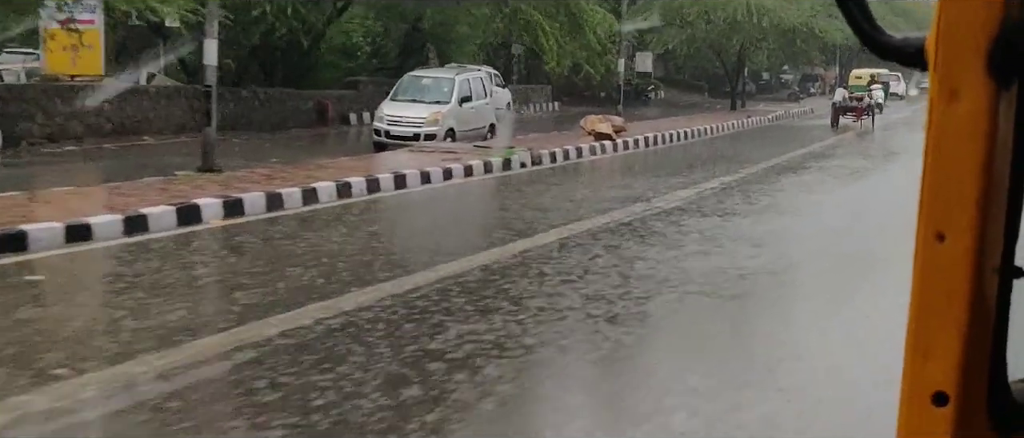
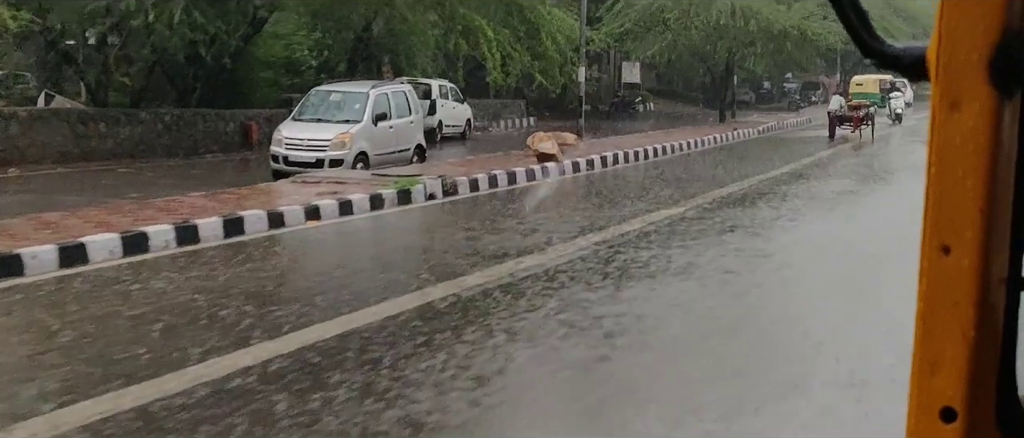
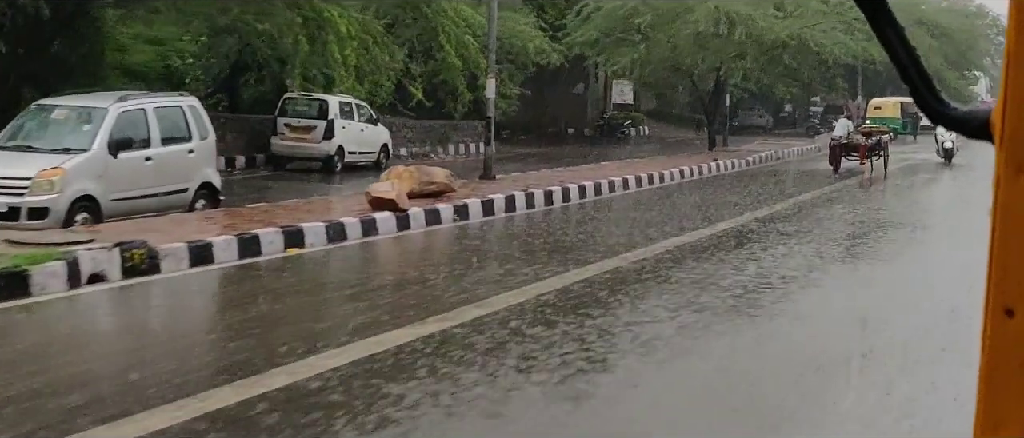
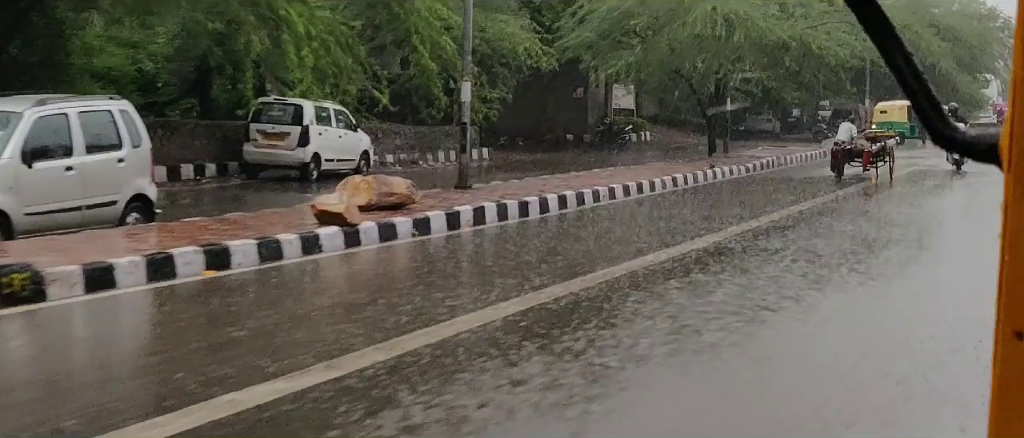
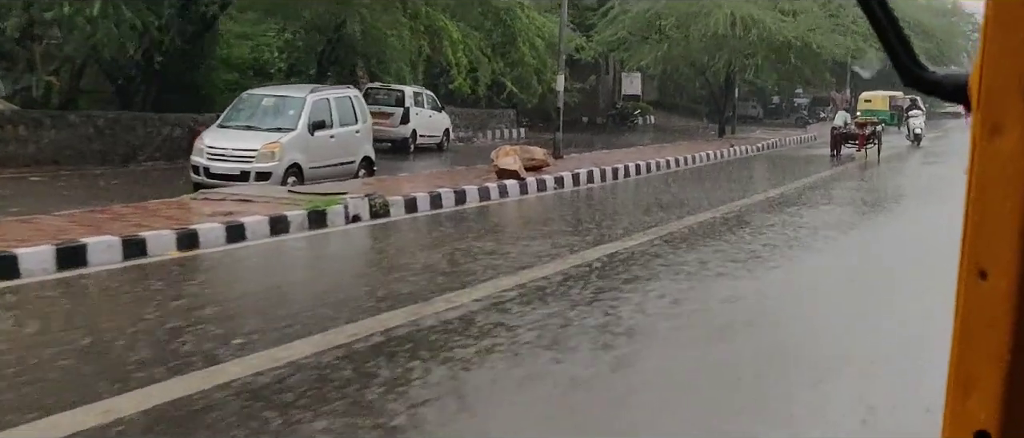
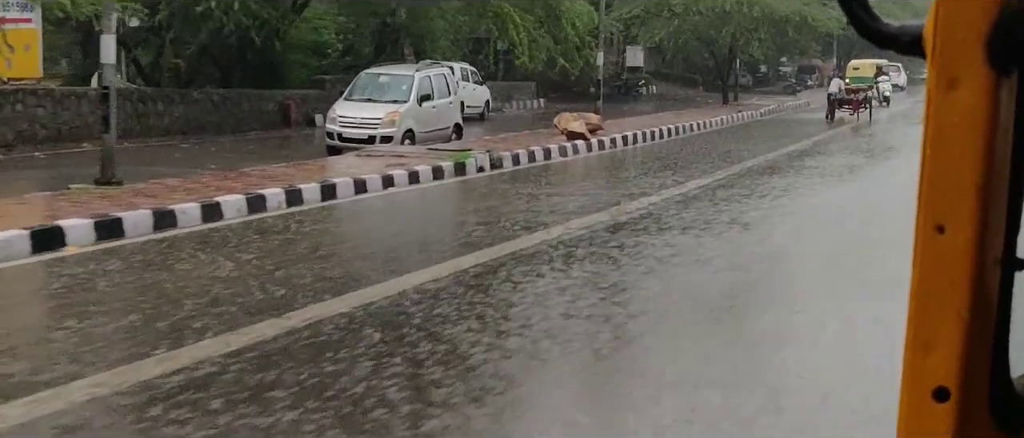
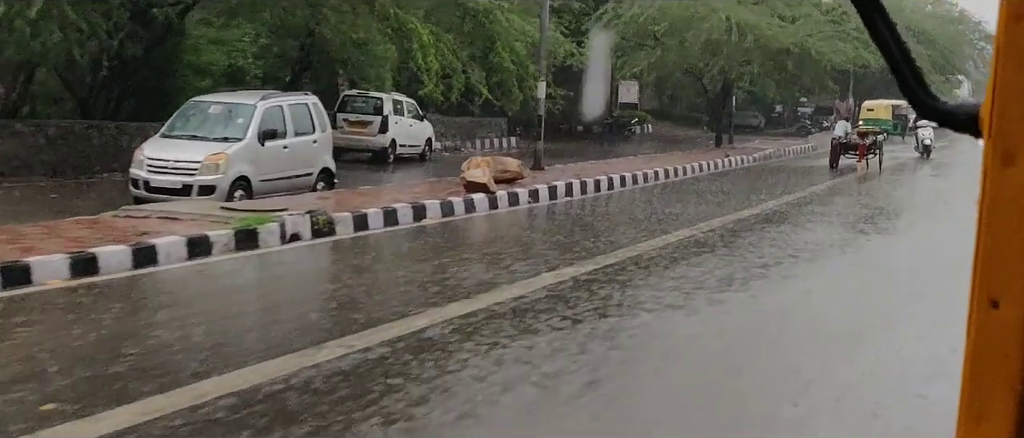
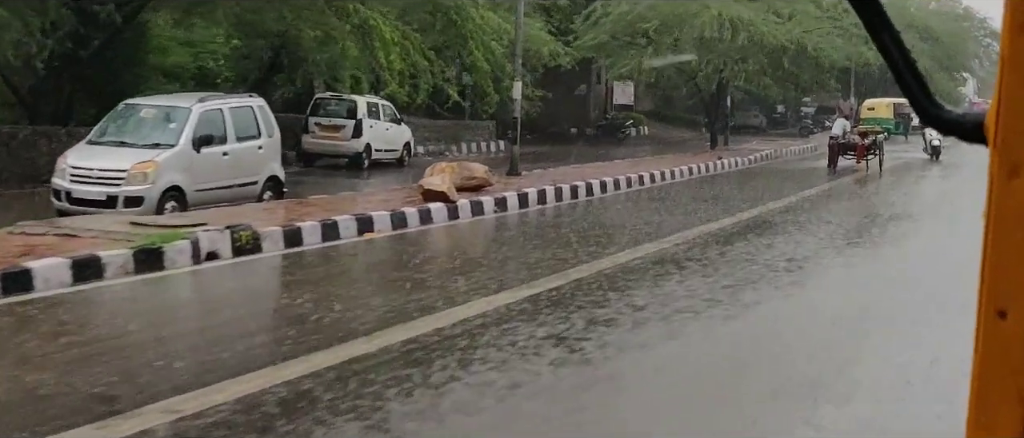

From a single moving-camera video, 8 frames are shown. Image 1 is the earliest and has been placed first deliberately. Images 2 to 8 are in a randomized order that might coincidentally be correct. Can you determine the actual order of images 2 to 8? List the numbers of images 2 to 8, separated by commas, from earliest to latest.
6, 2, 5, 7, 8, 3, 4
